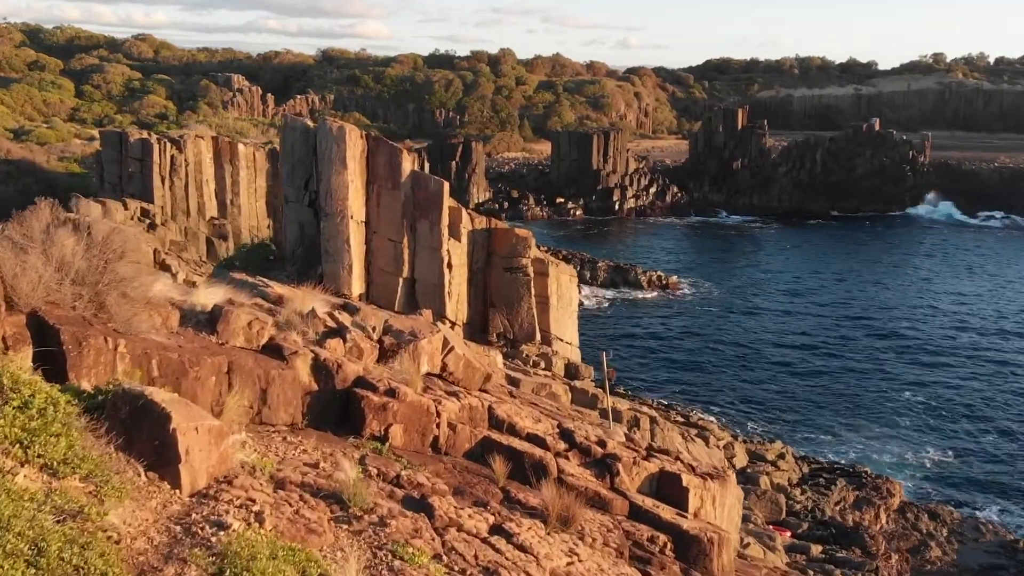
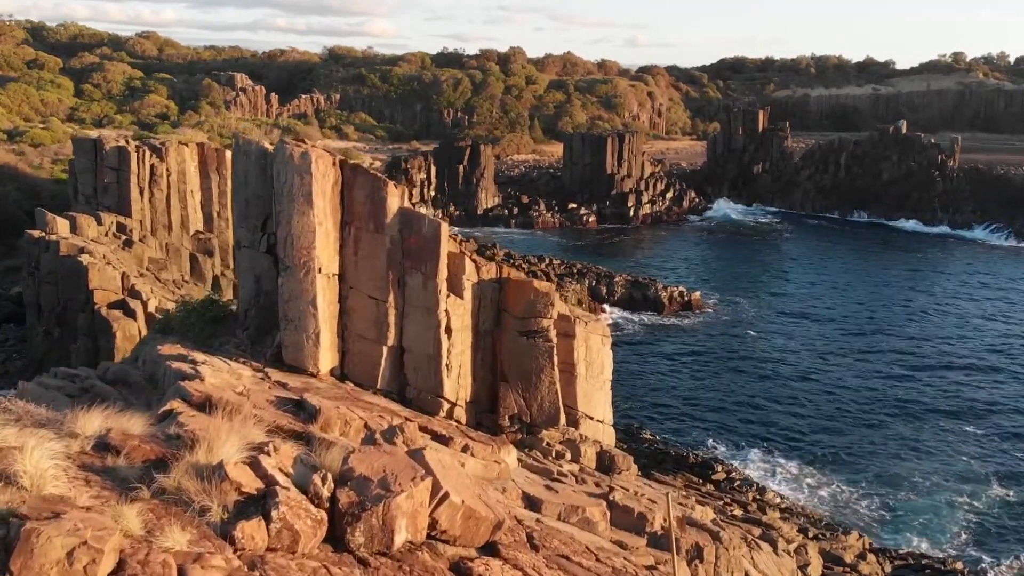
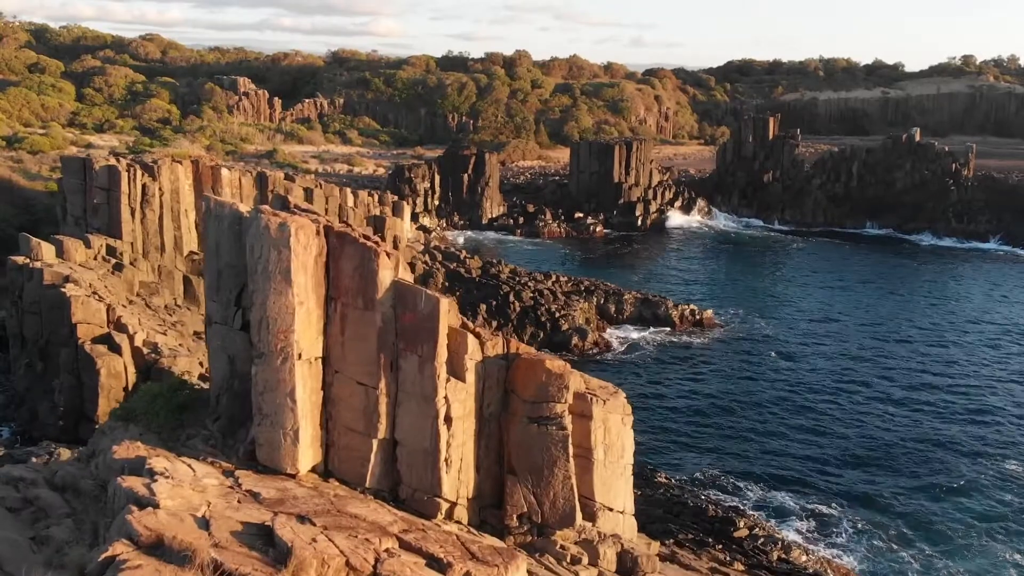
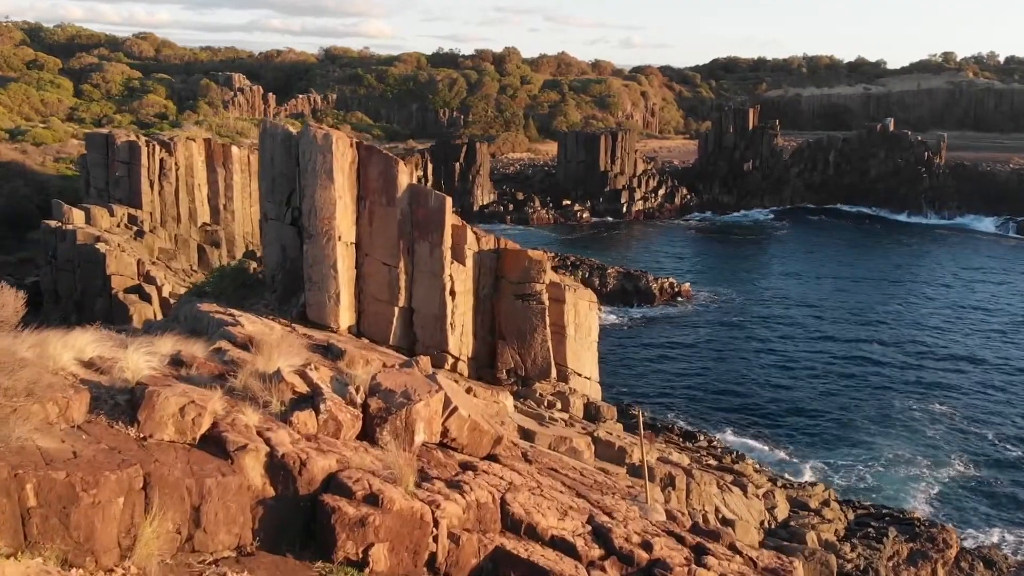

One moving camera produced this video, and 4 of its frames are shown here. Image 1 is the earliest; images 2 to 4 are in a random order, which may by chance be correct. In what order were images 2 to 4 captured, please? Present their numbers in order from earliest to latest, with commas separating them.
4, 2, 3
